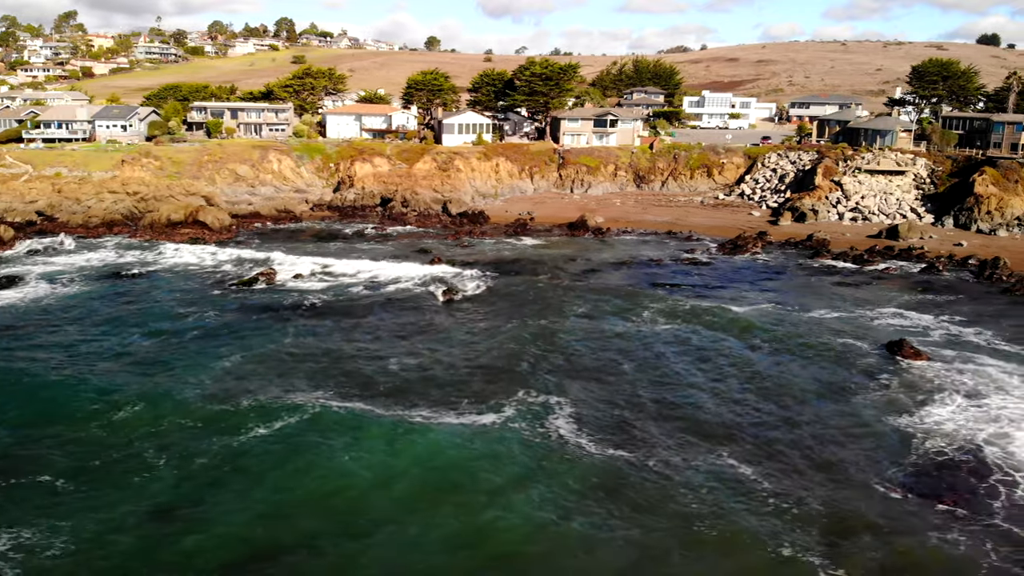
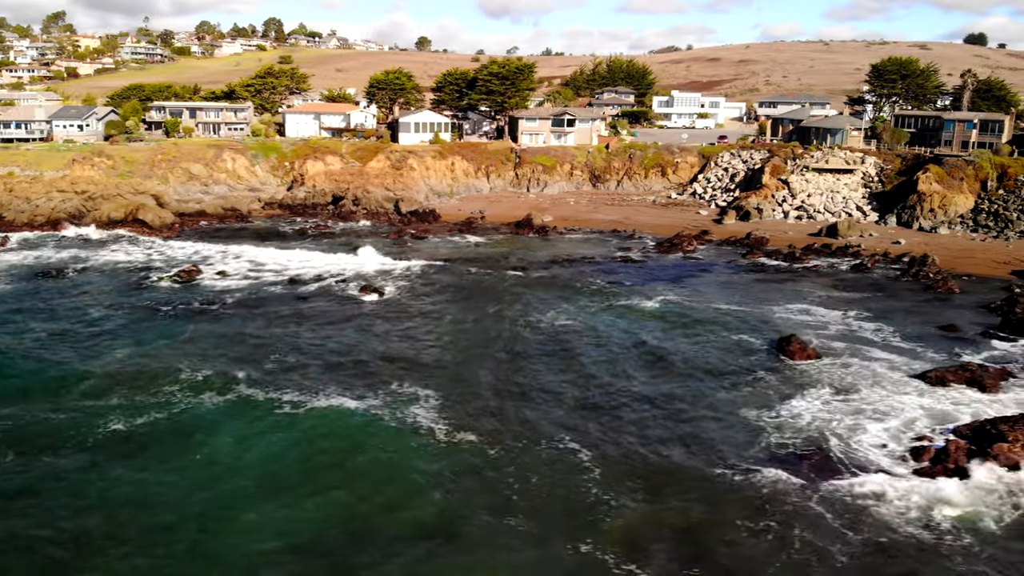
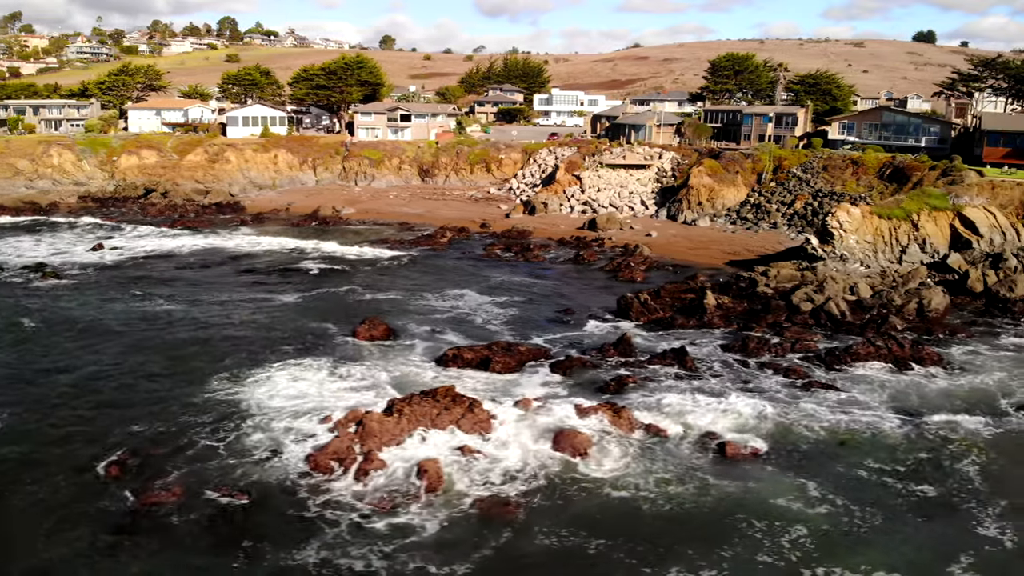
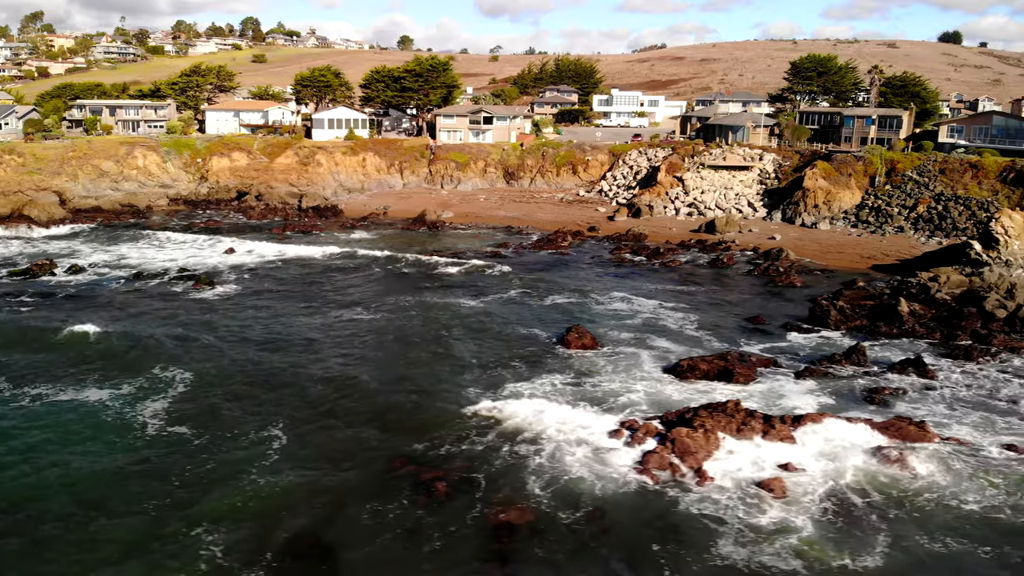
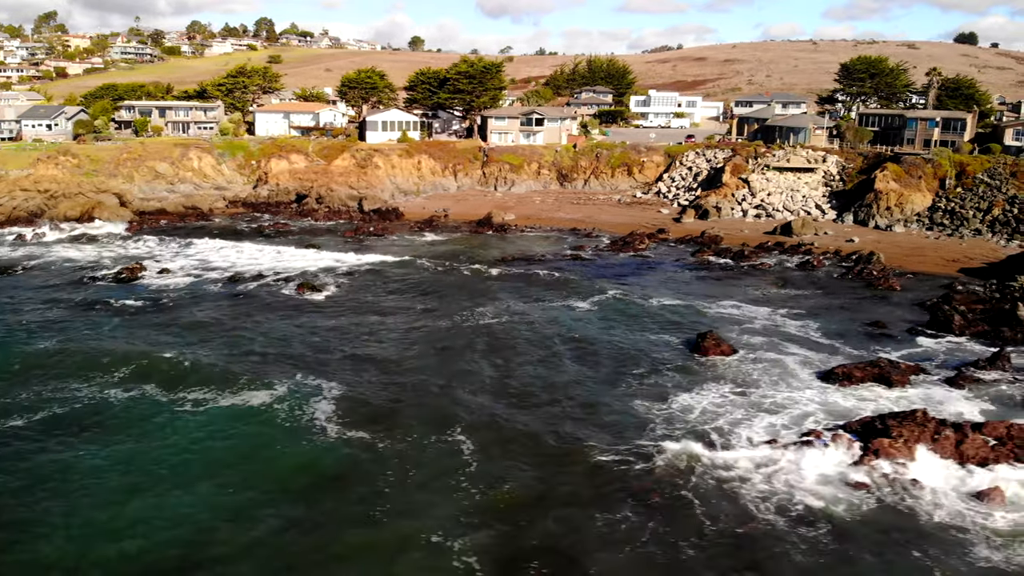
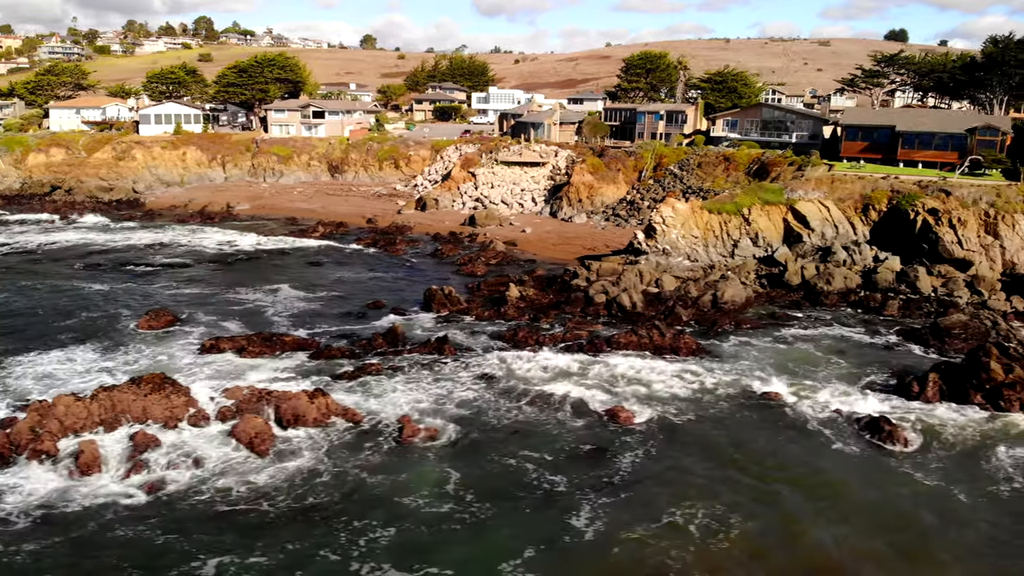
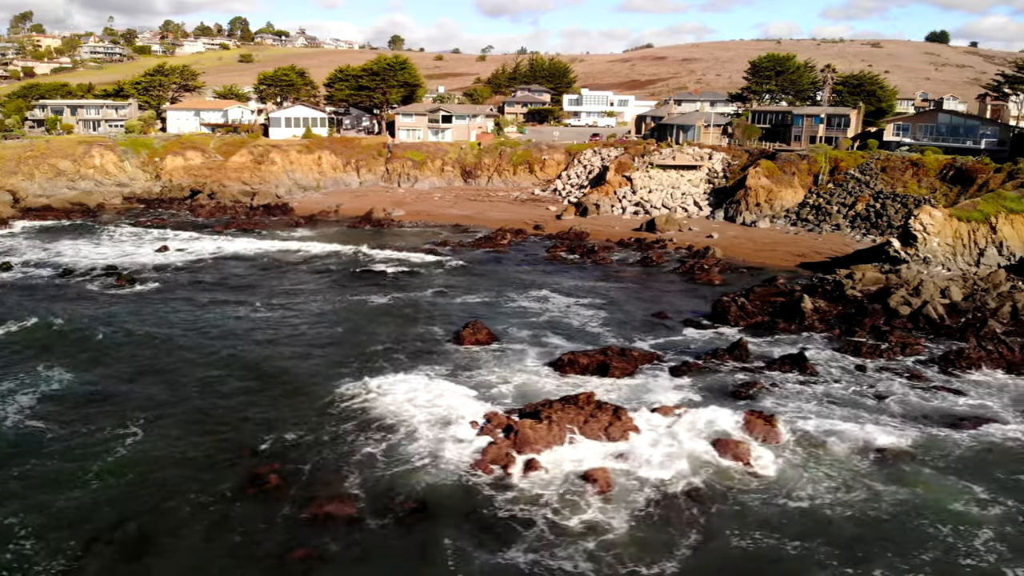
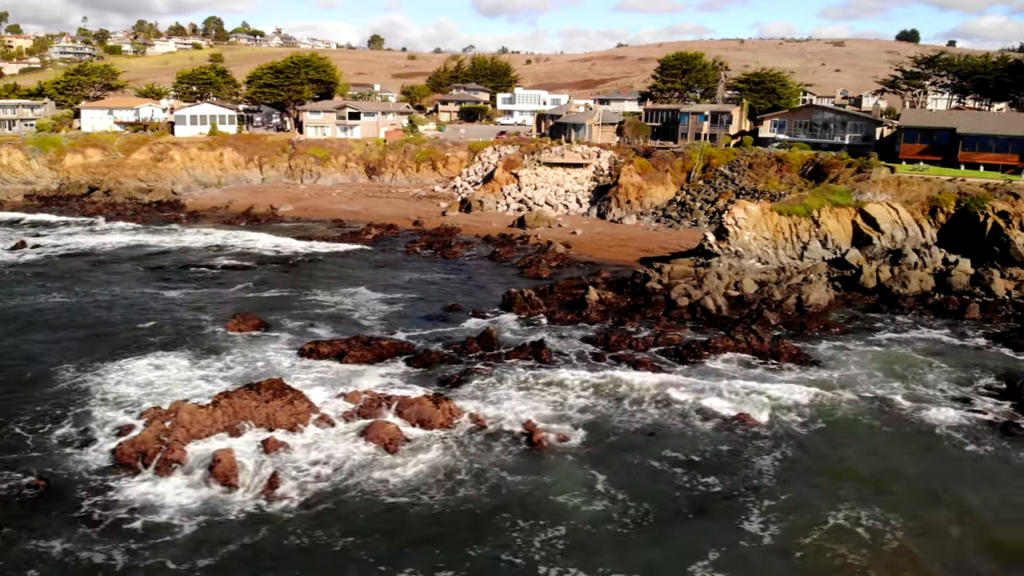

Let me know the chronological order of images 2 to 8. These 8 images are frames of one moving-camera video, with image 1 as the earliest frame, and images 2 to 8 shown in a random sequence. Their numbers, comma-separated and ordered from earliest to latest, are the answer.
2, 5, 4, 7, 3, 8, 6
